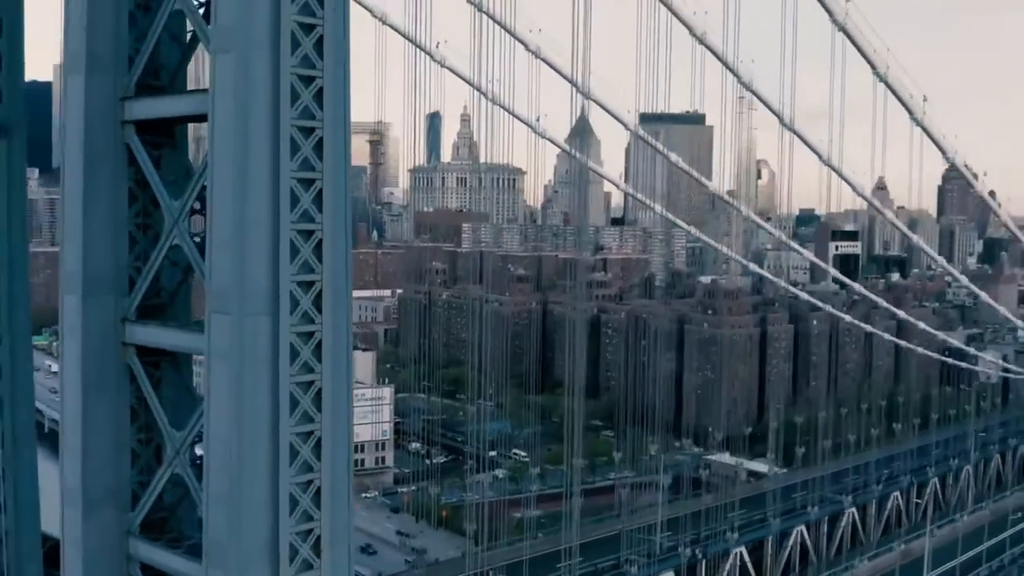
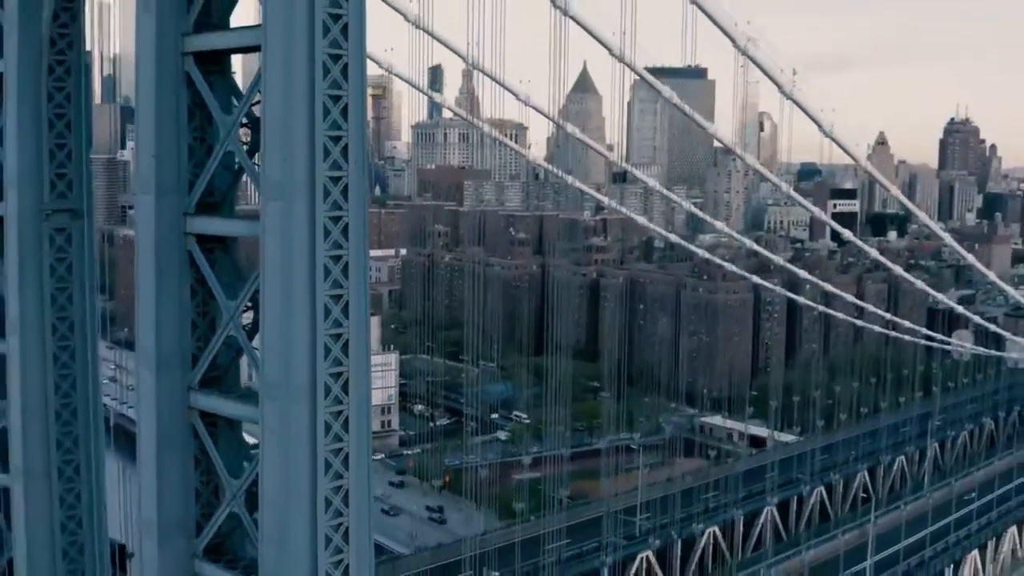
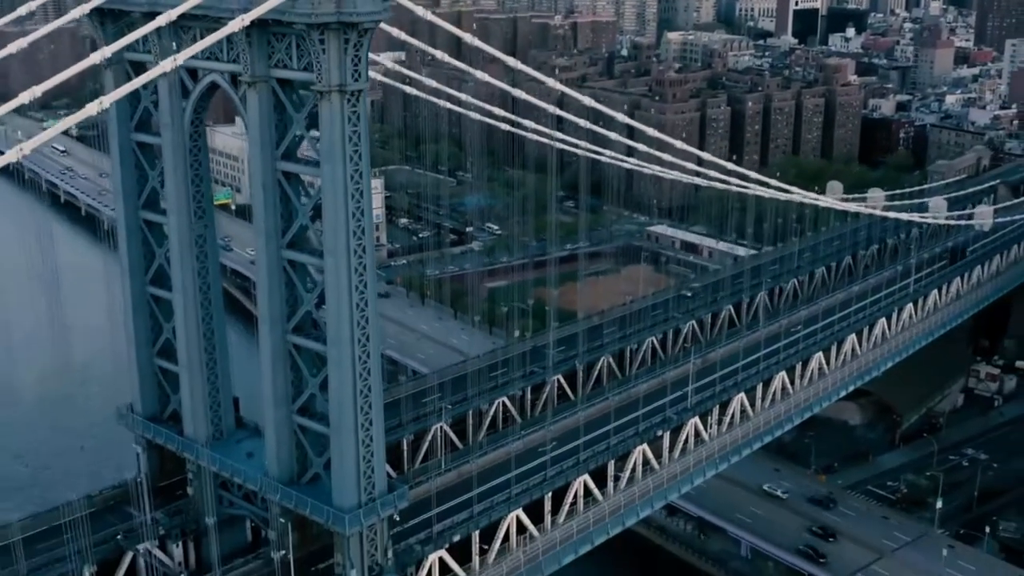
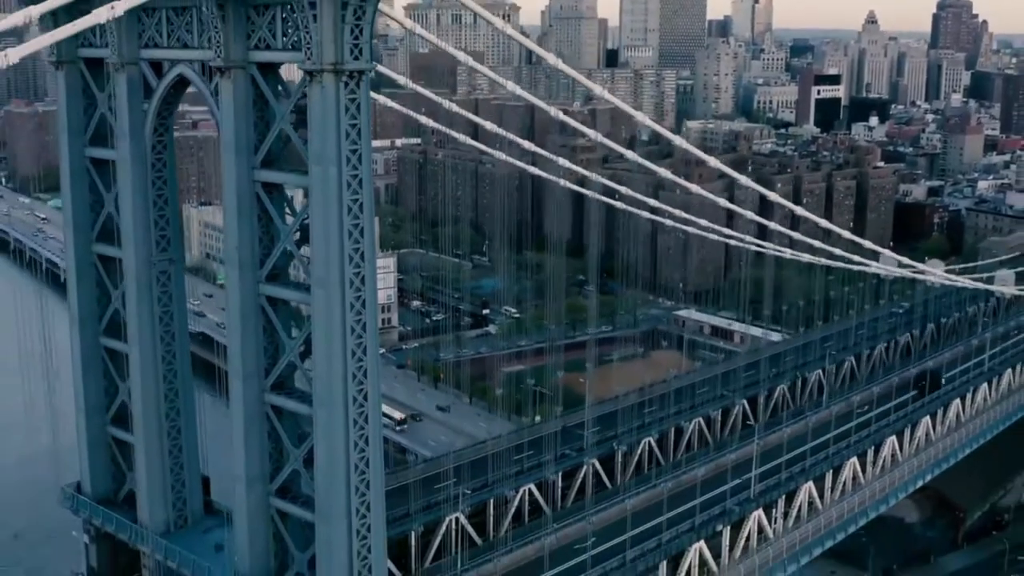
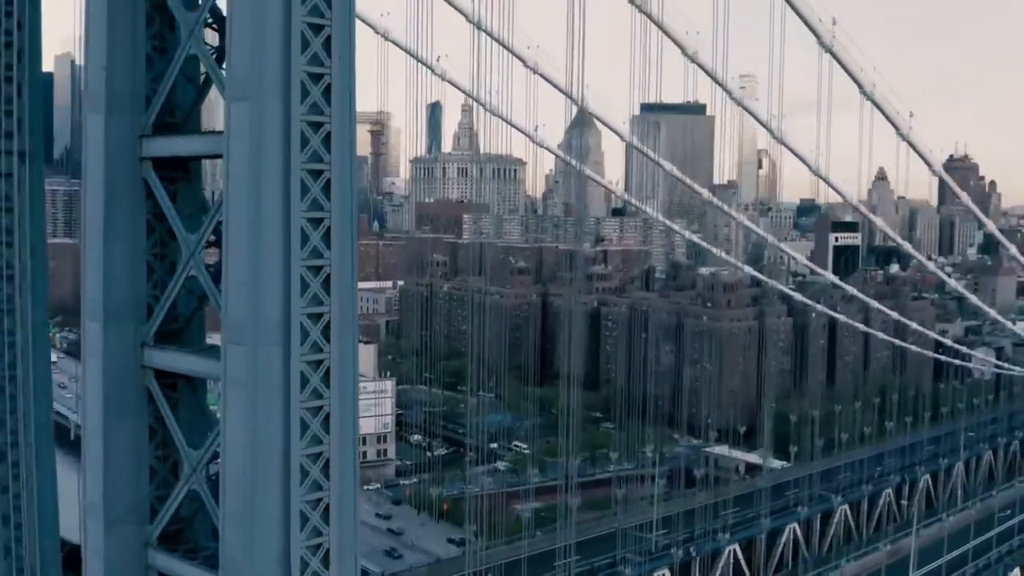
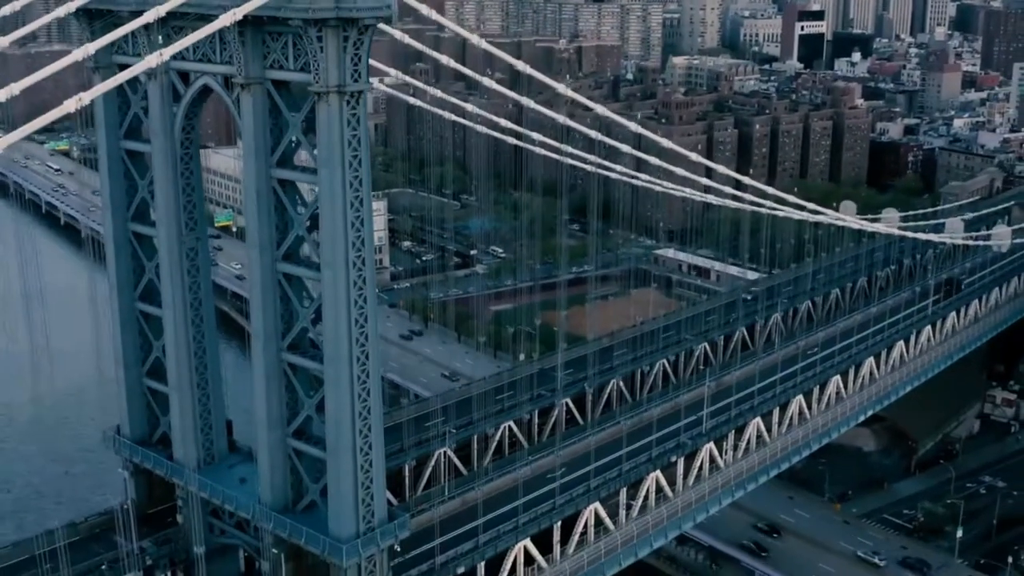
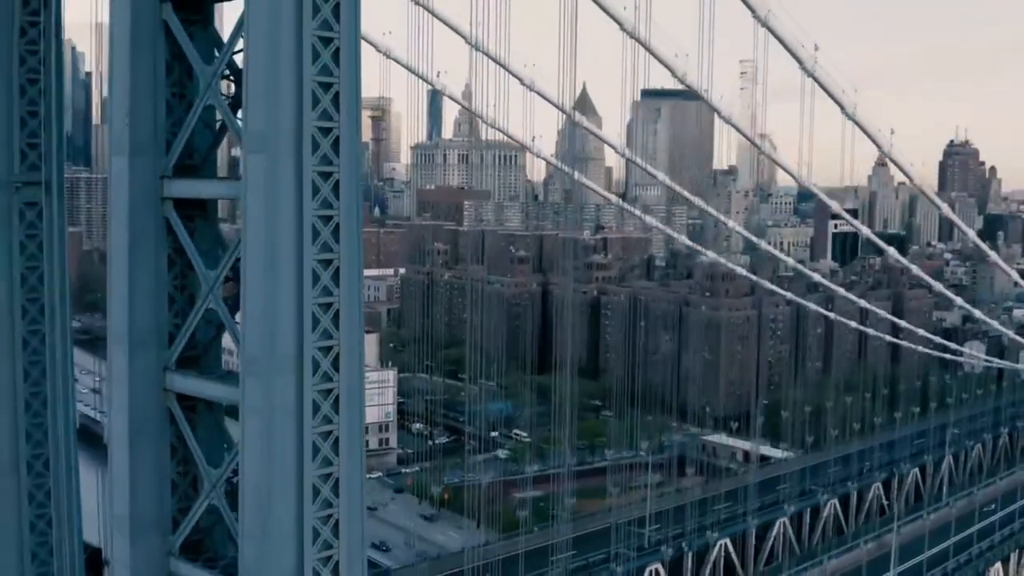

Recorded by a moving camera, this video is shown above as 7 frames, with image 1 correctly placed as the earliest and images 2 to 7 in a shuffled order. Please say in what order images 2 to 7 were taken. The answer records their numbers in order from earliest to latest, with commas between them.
5, 7, 2, 4, 6, 3
